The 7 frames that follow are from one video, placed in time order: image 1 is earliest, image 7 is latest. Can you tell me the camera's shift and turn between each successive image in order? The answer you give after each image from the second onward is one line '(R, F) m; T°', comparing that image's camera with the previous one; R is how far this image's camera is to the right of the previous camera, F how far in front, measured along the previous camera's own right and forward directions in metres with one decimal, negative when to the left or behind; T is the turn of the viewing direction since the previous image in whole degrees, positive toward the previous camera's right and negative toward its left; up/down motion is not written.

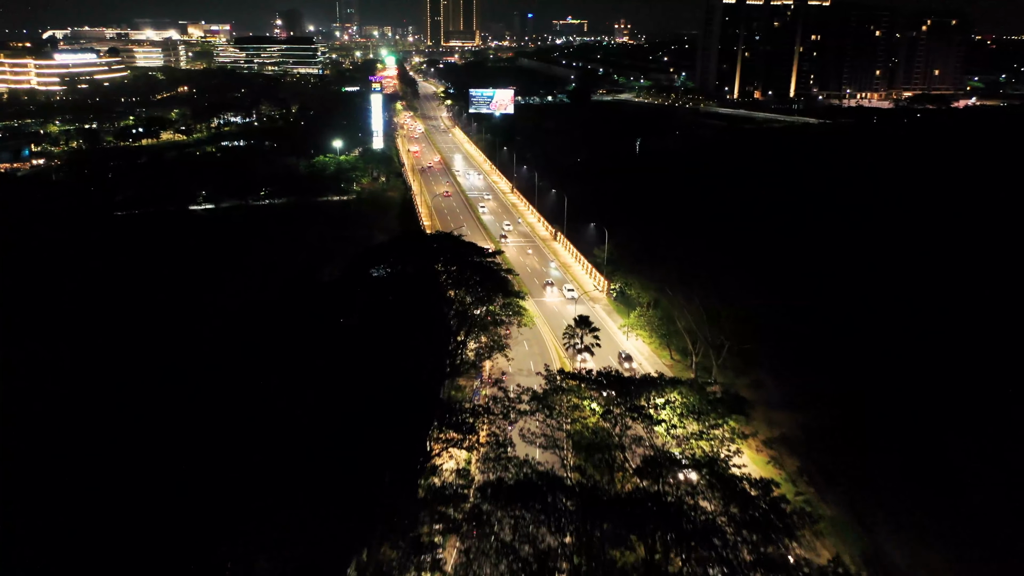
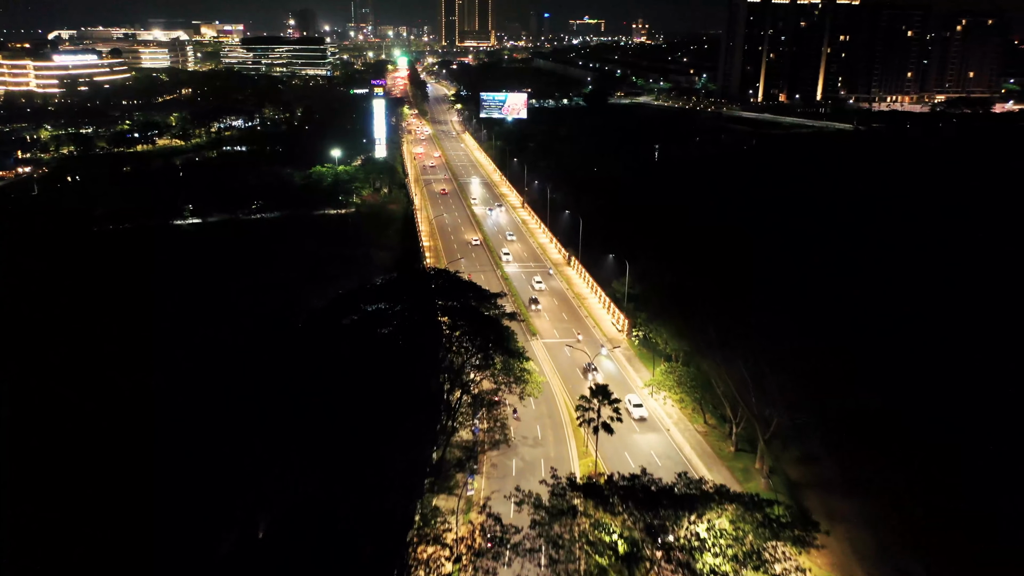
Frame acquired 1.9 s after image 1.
(+0.3, +4.3) m; -1°
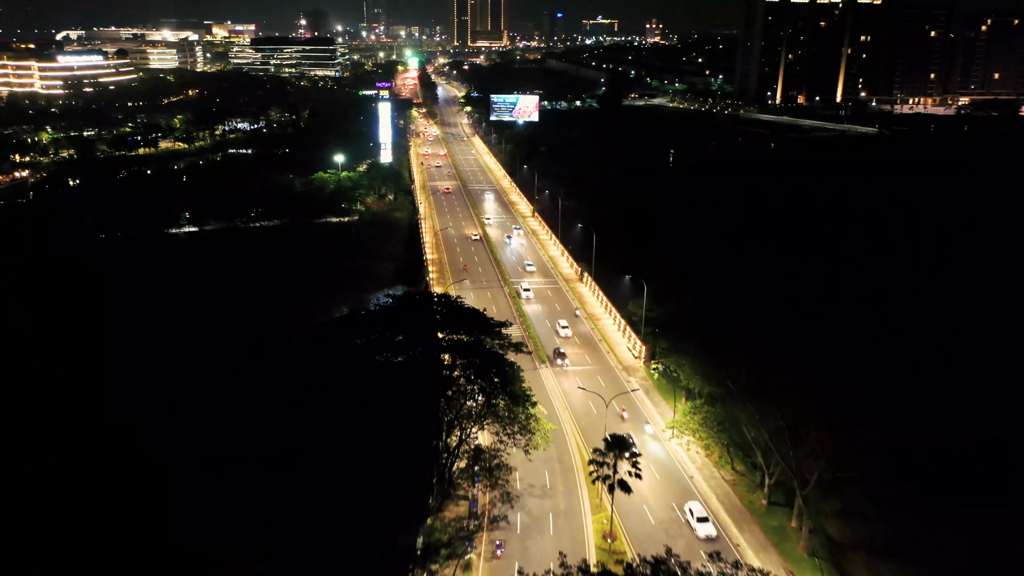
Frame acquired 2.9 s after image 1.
(+0.1, +2.3) m; -1°
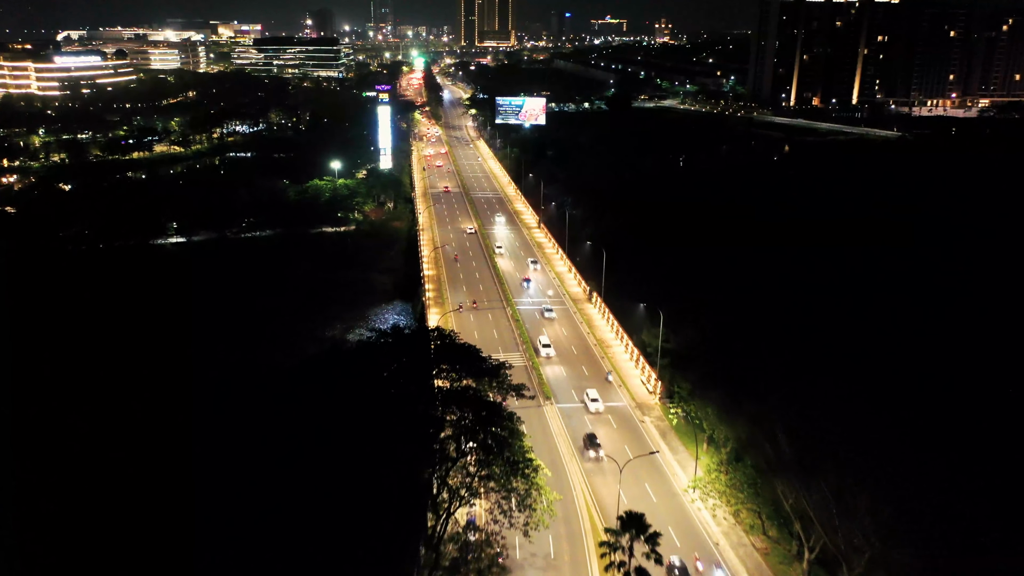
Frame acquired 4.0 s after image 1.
(+0.2, +2.6) m; -1°
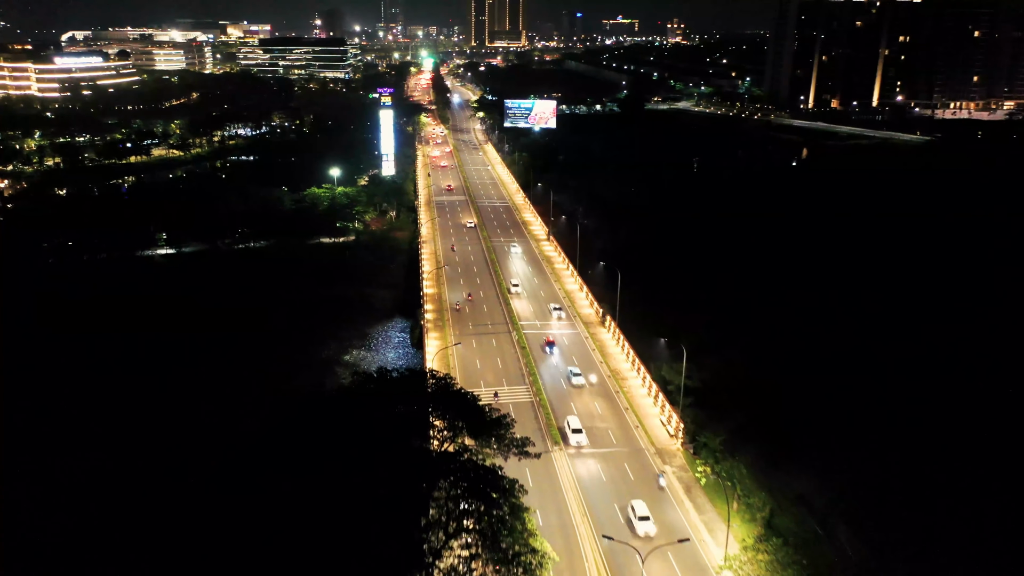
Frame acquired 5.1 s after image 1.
(+0.1, +2.6) m; -1°
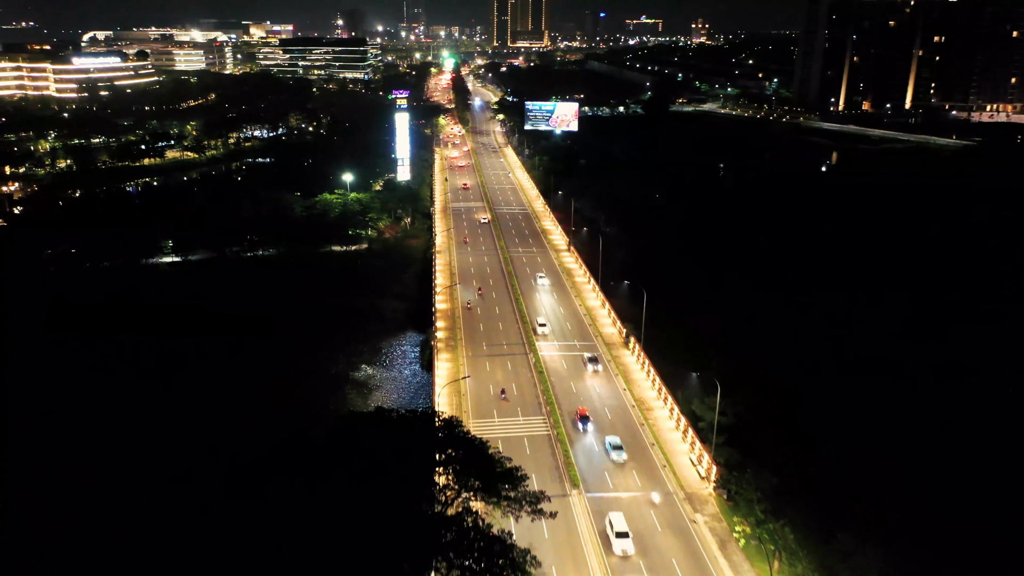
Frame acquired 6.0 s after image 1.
(+0.1, +2.0) m; -2°
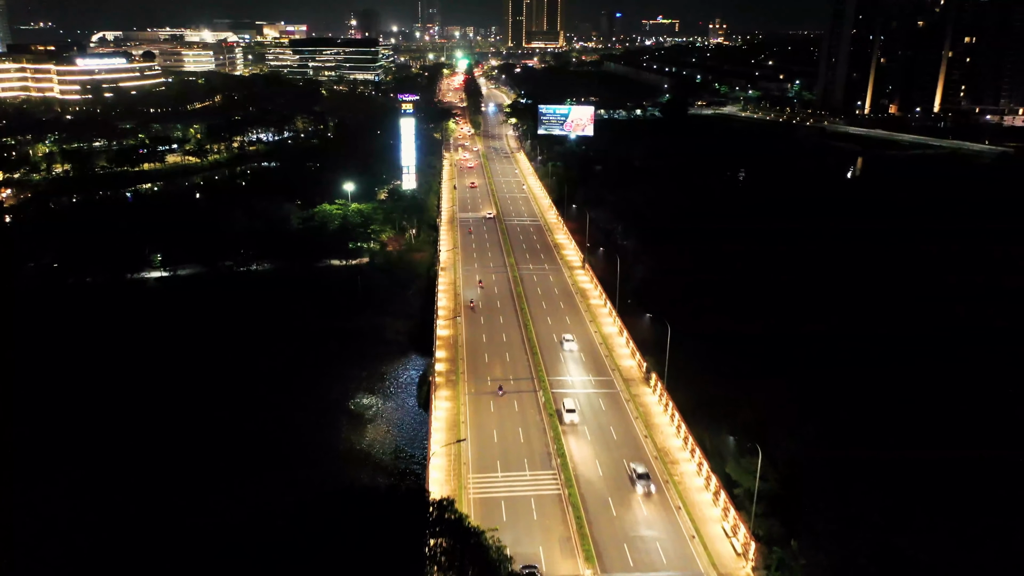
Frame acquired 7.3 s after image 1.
(+0.2, +2.8) m; -1°
